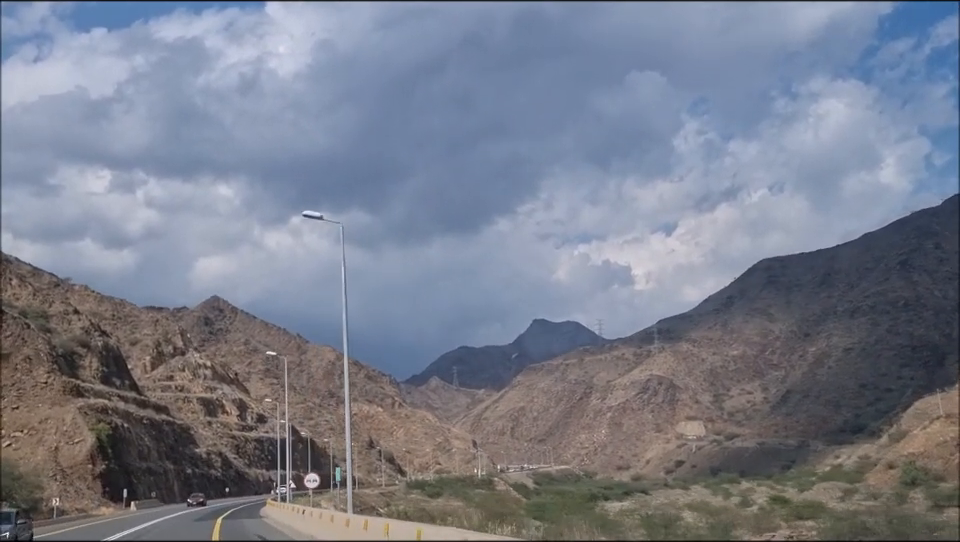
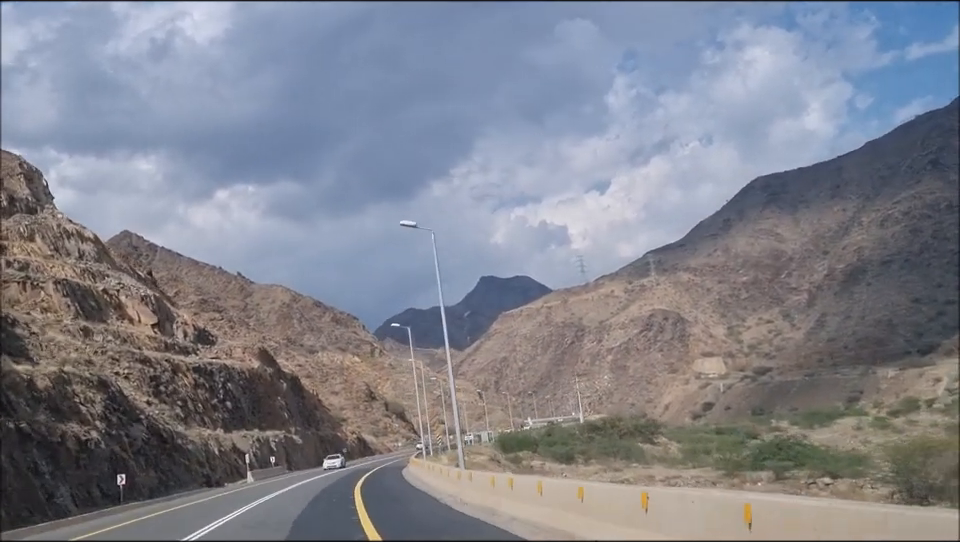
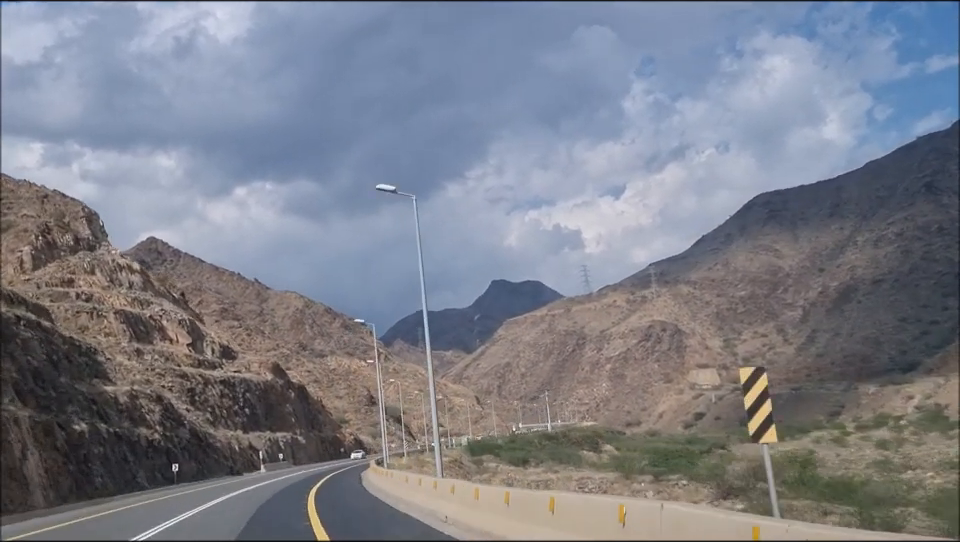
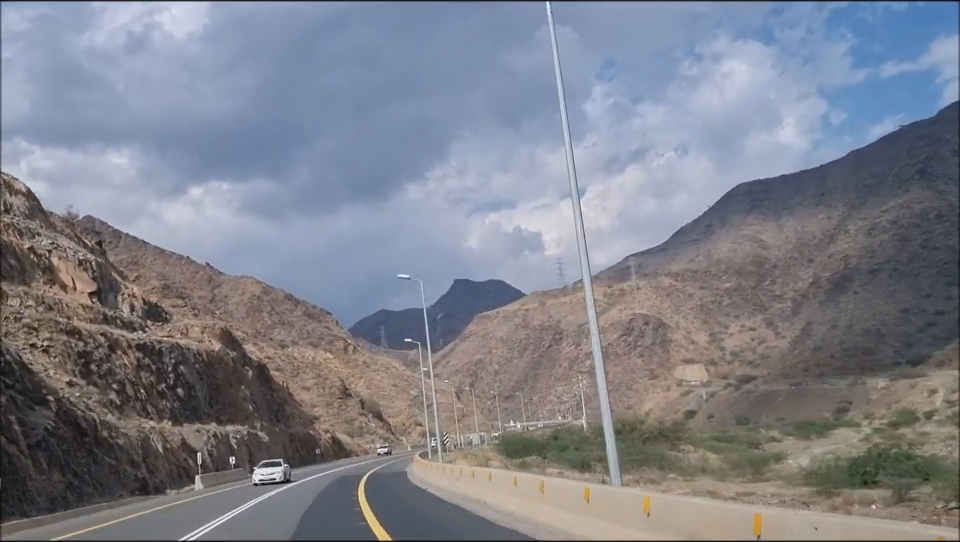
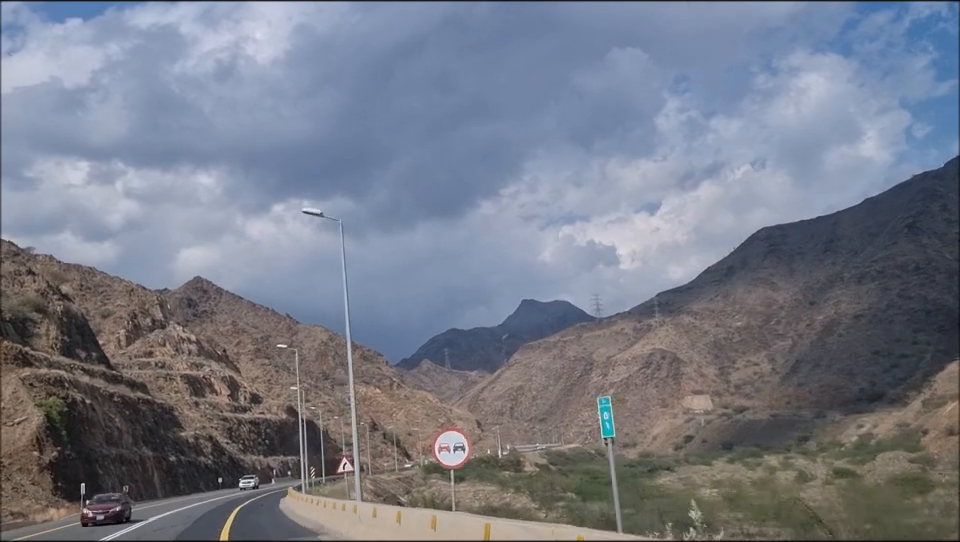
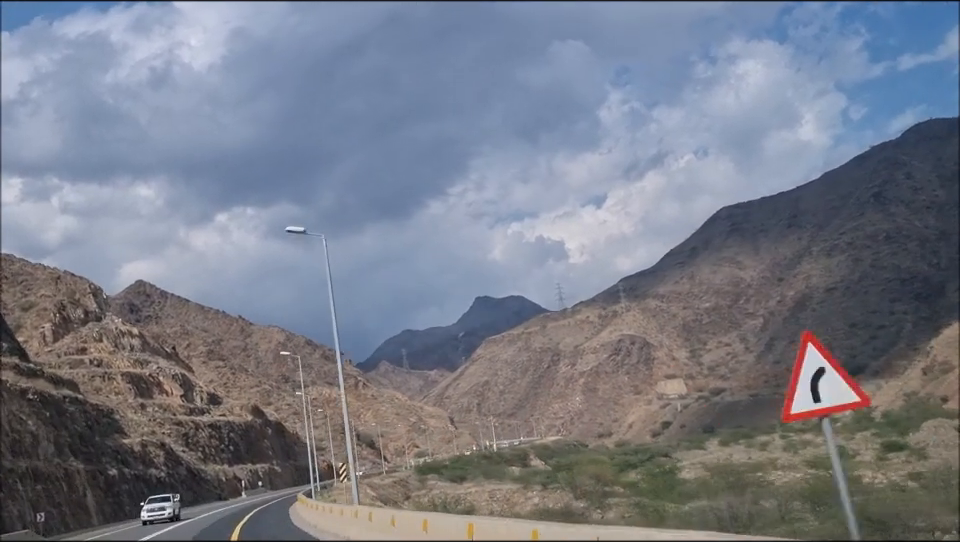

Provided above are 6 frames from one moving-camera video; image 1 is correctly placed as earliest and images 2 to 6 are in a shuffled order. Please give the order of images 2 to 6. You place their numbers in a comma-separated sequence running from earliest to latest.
5, 6, 3, 2, 4
